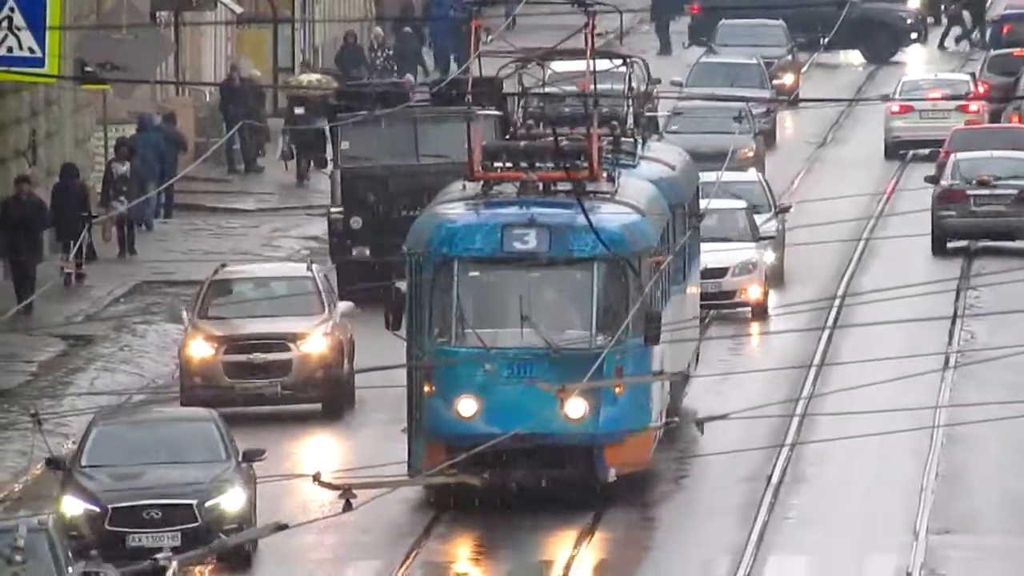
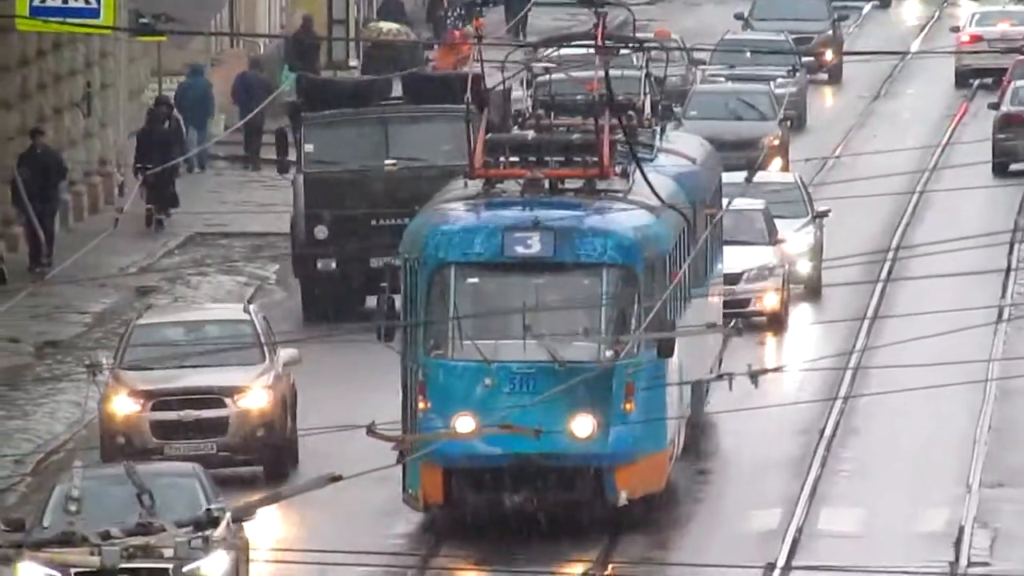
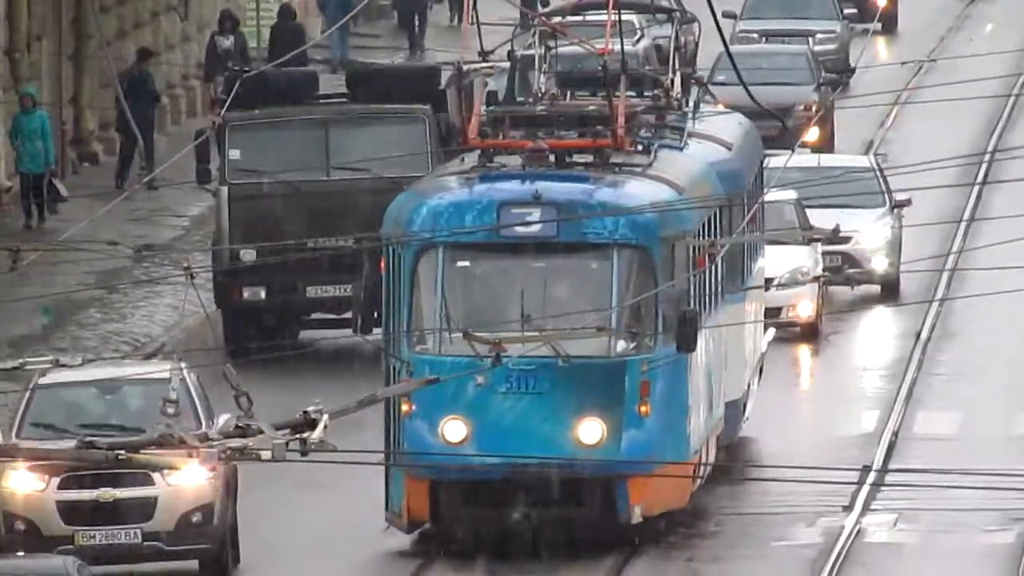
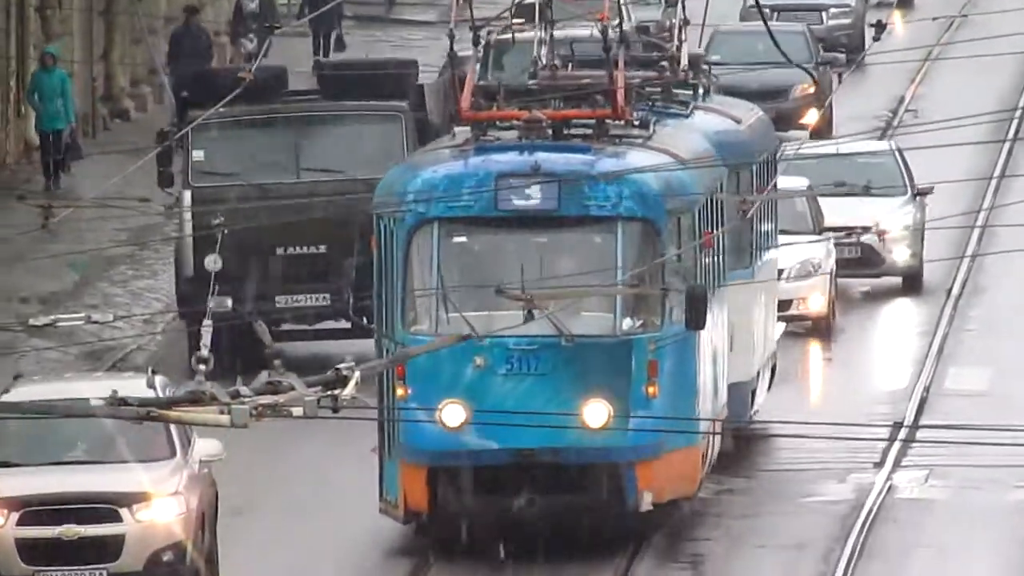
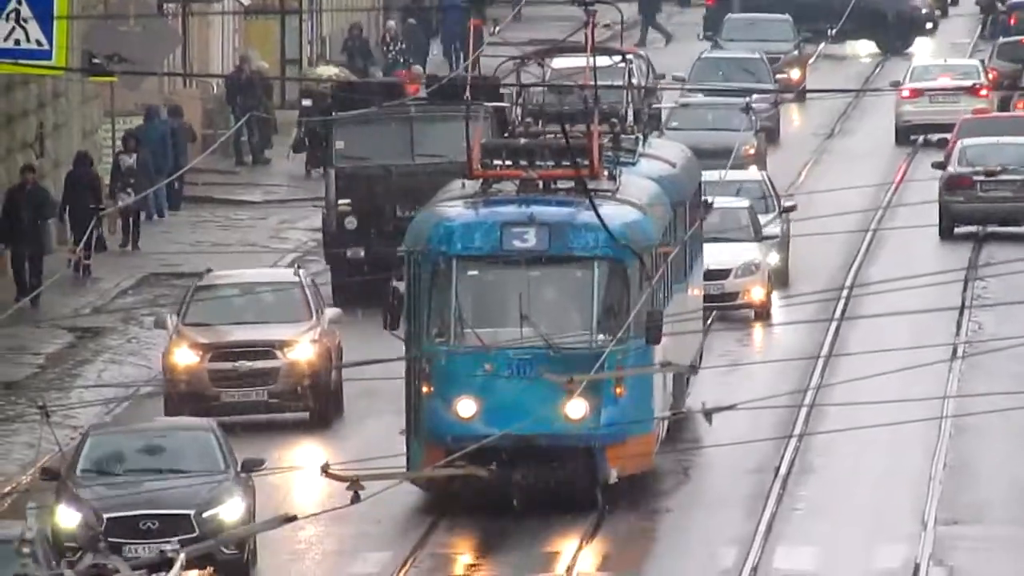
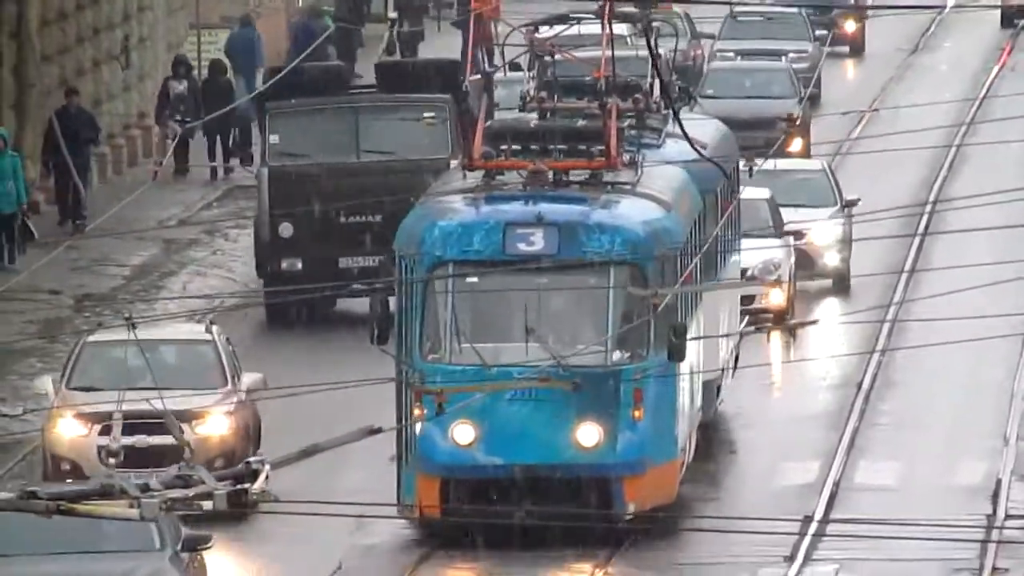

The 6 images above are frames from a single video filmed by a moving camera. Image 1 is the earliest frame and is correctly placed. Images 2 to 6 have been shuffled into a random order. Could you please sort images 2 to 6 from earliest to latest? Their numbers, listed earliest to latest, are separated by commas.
5, 2, 6, 3, 4
